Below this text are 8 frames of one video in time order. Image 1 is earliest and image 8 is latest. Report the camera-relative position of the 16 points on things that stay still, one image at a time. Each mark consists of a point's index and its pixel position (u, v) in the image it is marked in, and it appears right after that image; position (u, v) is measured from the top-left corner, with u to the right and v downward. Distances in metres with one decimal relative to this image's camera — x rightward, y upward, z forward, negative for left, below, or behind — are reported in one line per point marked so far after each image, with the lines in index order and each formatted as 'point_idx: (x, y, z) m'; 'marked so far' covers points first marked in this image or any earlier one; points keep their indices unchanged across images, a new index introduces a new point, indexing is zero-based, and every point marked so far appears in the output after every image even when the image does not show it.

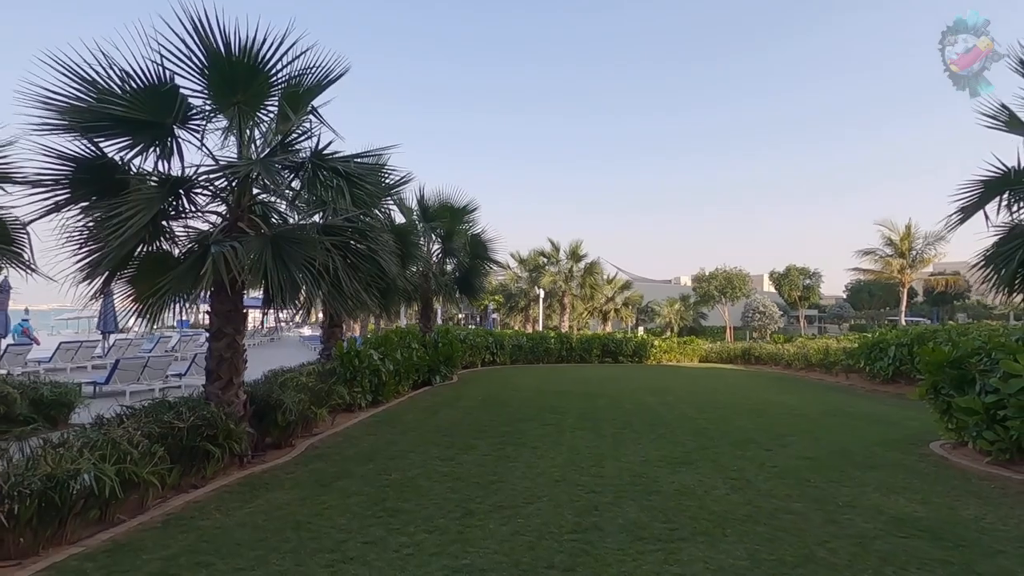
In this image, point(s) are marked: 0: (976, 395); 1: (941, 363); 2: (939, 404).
0: (+4.0, -0.9, +4.6) m
1: (+4.0, -0.7, +5.0) m
2: (+4.0, -1.1, +5.1) m
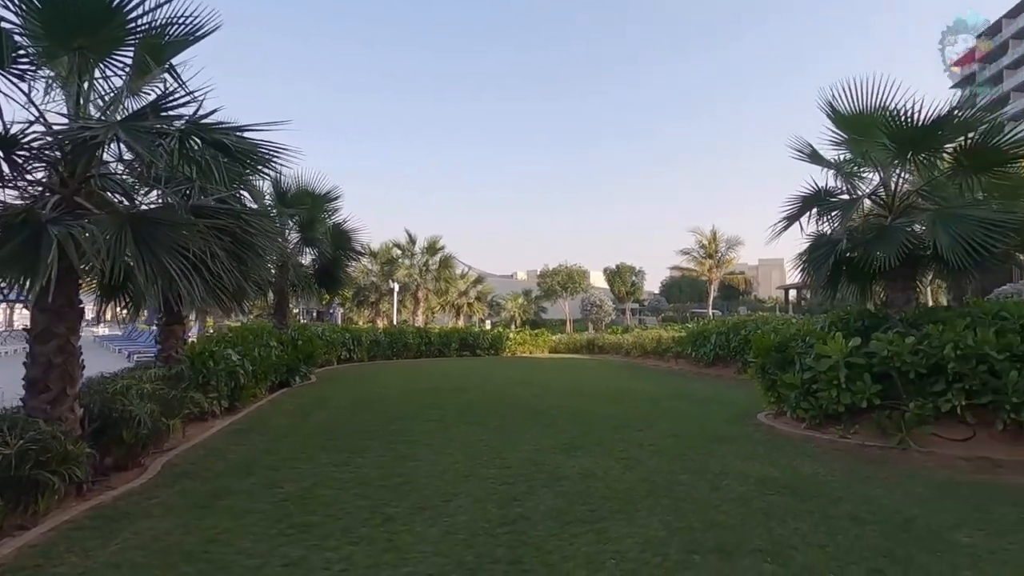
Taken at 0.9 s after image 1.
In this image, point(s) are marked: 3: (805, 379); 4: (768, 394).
0: (+3.0, -0.9, +5.6) m
1: (+2.9, -0.7, +6.0) m
2: (+2.9, -1.1, +6.1) m
3: (+3.0, -0.9, +5.4) m
4: (+2.9, -1.2, +6.1) m
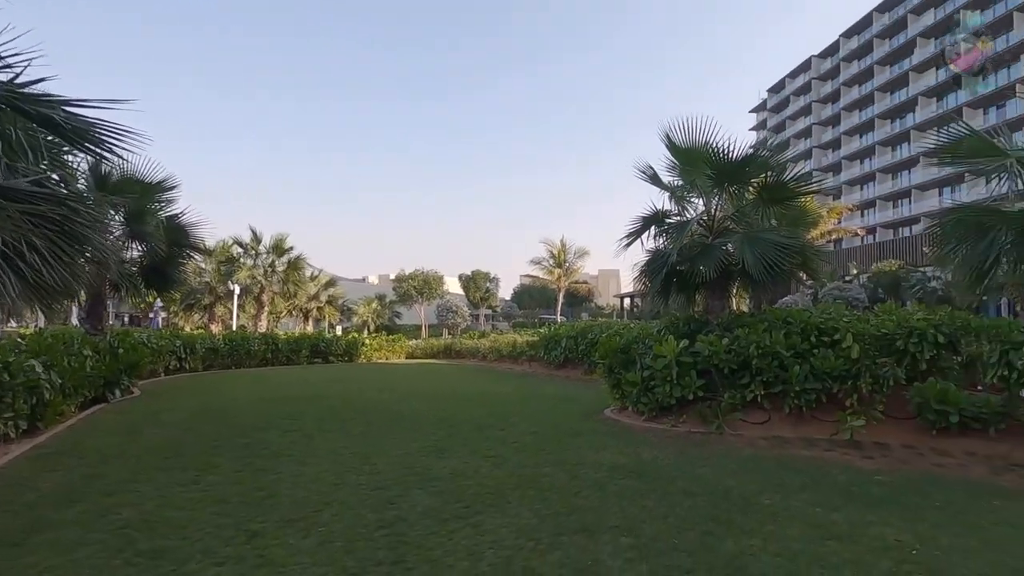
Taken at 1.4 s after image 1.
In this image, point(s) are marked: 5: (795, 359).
0: (+1.5, -1.0, +6.3) m
1: (+1.3, -0.8, +6.7) m
2: (+1.3, -1.2, +6.7) m
3: (+1.5, -1.0, +6.2) m
4: (+1.3, -1.3, +6.8) m
5: (+2.9, -0.7, +5.4) m
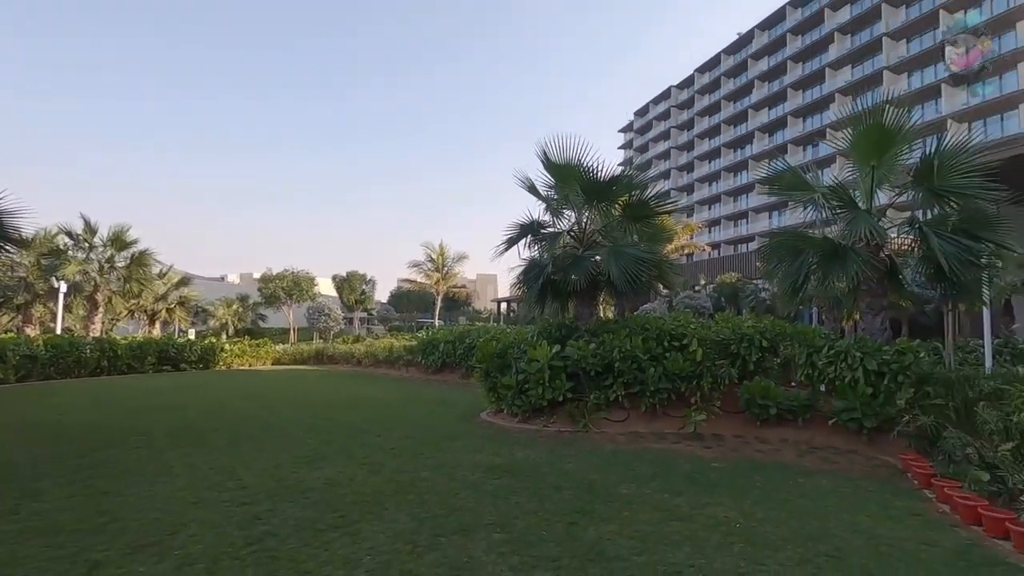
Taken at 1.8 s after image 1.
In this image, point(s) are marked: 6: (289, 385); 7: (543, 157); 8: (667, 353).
0: (0.0, -1.1, +6.6) m
1: (-0.3, -0.9, +6.9) m
2: (-0.3, -1.2, +6.9) m
3: (+0.1, -1.1, +6.5) m
4: (-0.3, -1.4, +7.0) m
5: (+1.6, -0.8, +6.0) m
6: (-4.5, -2.0, +10.9) m
7: (+0.4, +1.8, +7.3) m
8: (+1.8, -0.7, +6.0) m
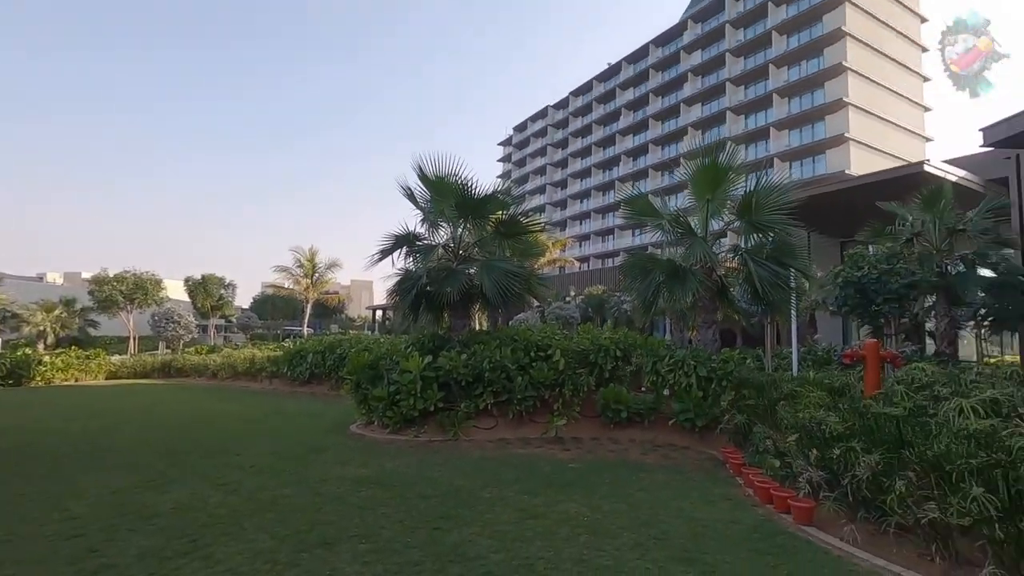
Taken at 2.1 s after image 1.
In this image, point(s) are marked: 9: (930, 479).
0: (-1.6, -1.2, +6.6) m
1: (-1.9, -1.0, +6.8) m
2: (-2.0, -1.4, +6.9) m
3: (-1.5, -1.3, +6.5) m
4: (-2.0, -1.5, +6.9) m
5: (+0.1, -1.0, +6.4) m
6: (-7.0, -2.1, +9.8) m
7: (-1.3, +1.6, +7.4) m
8: (+0.3, -0.9, +6.5) m
9: (+2.2, -1.0, +2.8) m
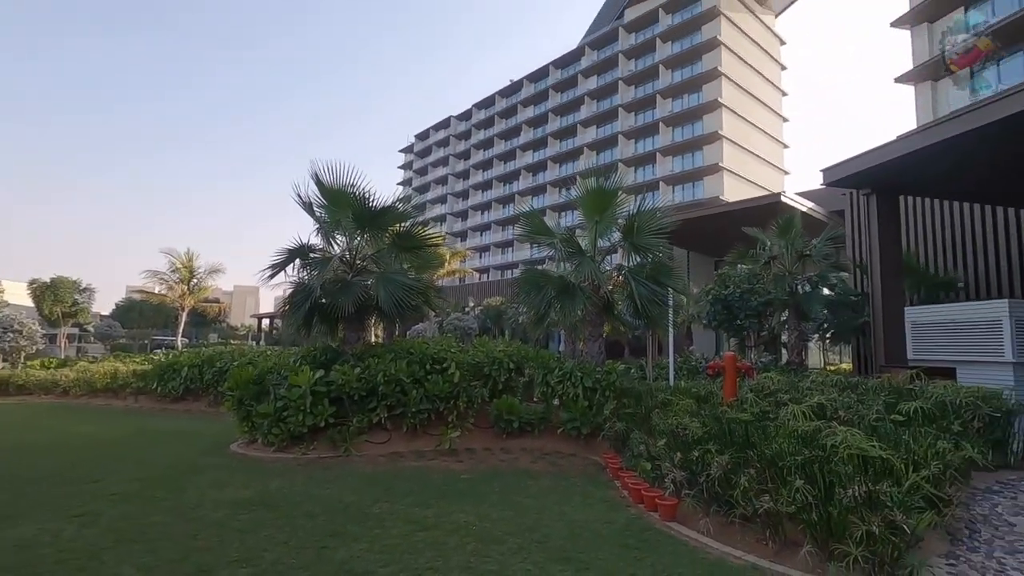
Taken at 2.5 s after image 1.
0: (-2.9, -1.3, +6.3) m
1: (-3.2, -1.1, +6.5) m
2: (-3.3, -1.5, +6.5) m
3: (-2.7, -1.4, +6.2) m
4: (-3.3, -1.7, +6.5) m
5: (-1.2, -1.2, +6.4) m
6: (-8.8, -2.2, +8.4) m
7: (-2.6, +1.4, +7.2) m
8: (-1.0, -1.1, +6.5) m
9: (+1.6, -1.2, +3.3) m
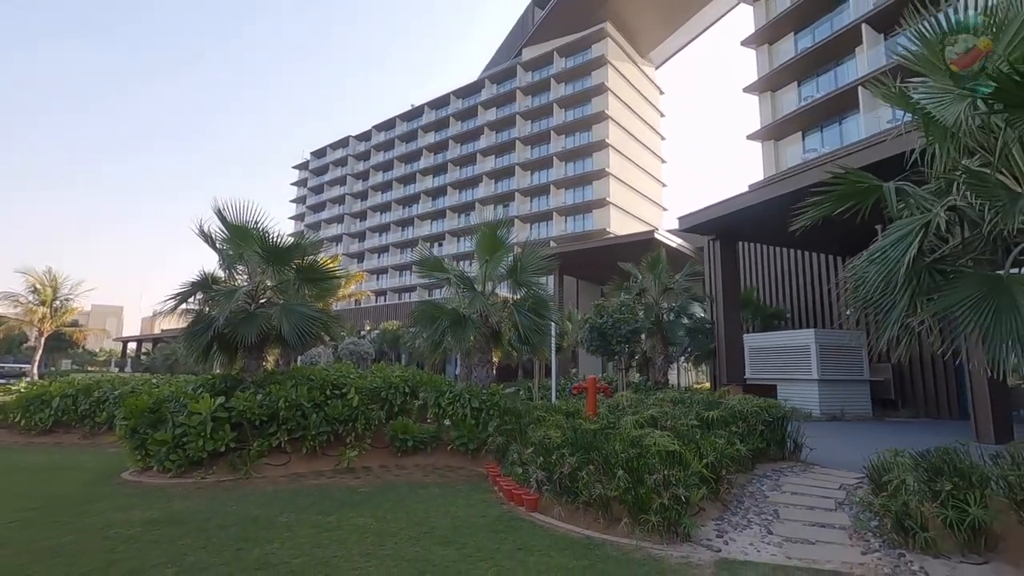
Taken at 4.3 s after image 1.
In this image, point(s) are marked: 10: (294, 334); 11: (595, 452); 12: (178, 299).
0: (-4.2, -1.7, +6.5) m
1: (-4.6, -1.5, +6.6) m
2: (-4.7, -1.9, +6.6) m
3: (-4.1, -1.8, +6.4) m
4: (-4.7, -2.0, +6.6) m
5: (-2.6, -1.6, +6.9) m
6: (-10.4, -2.5, +7.4) m
7: (-4.1, +1.0, +7.5) m
8: (-2.4, -1.5, +7.1) m
9: (+0.7, -1.5, +4.4) m
10: (-2.9, -0.6, +7.2) m
11: (+0.7, -1.4, +4.6) m
12: (-4.7, -0.2, +7.4) m
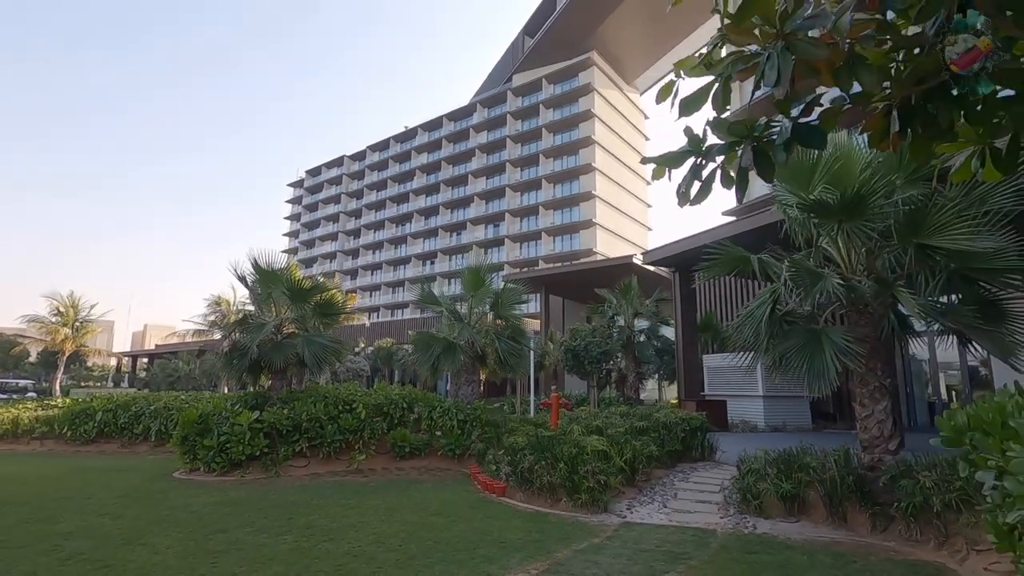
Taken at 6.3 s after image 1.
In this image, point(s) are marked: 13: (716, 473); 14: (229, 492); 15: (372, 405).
0: (-4.5, -2.3, +8.0) m
1: (-4.9, -2.0, +8.2) m
2: (-5.0, -2.4, +8.1) m
3: (-4.4, -2.3, +8.0) m
4: (-5.0, -2.6, +8.1) m
5: (-2.9, -2.1, +8.5) m
6: (-10.8, -3.1, +8.8) m
7: (-4.5, +0.5, +9.1) m
8: (-2.8, -2.0, +8.6) m
9: (+0.4, -2.0, +6.1) m
10: (-3.3, -1.2, +8.9) m
11: (+0.4, -1.9, +6.2) m
12: (-5.0, -0.7, +9.0) m
13: (+2.6, -2.4, +6.8) m
14: (-3.6, -2.6, +6.8) m
15: (-2.3, -2.0, +8.9) m
